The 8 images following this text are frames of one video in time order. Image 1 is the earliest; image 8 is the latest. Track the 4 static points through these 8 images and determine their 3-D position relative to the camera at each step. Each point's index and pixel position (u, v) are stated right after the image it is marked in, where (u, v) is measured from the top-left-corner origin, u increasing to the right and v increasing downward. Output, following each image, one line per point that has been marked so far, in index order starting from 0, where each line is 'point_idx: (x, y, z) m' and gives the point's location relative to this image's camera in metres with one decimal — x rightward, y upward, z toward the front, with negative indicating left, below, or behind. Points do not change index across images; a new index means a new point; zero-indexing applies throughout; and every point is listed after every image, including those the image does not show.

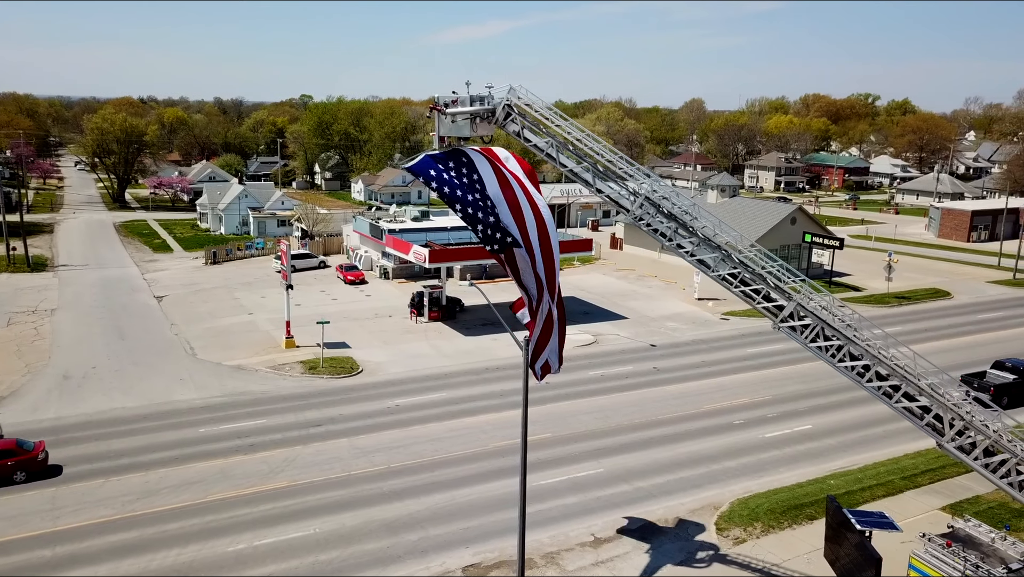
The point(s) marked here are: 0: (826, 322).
0: (+5.9, -0.6, +14.6) m
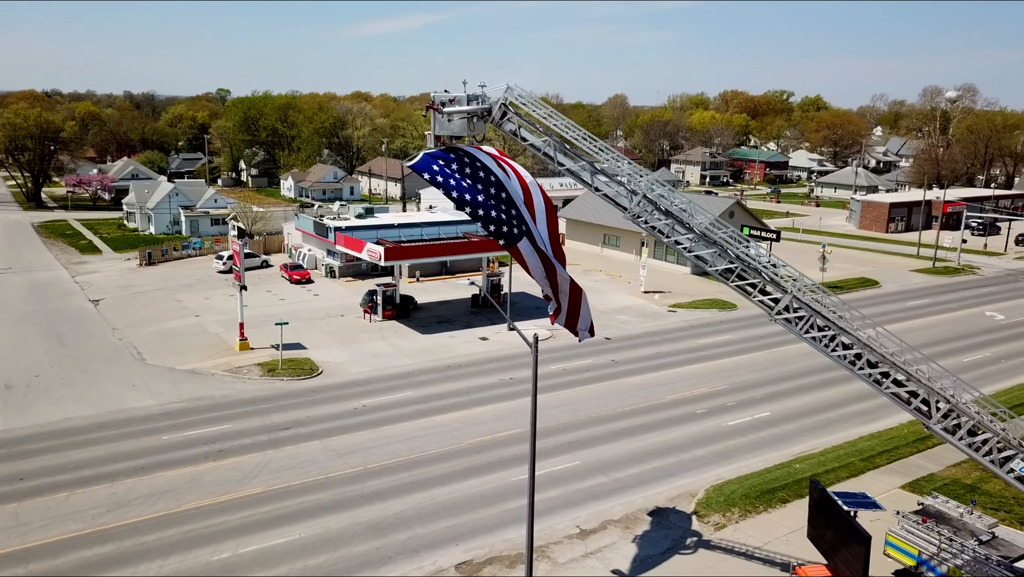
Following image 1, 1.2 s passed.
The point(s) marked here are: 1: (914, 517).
0: (+6.0, -0.5, +15.3) m
1: (+9.2, -5.1, +18.2) m
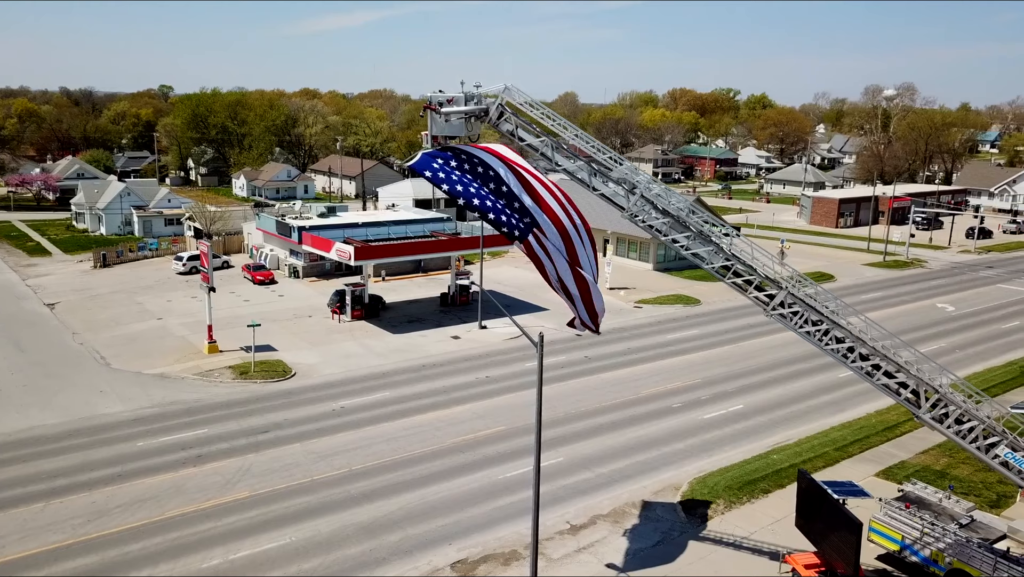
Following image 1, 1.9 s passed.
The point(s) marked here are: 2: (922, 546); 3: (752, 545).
0: (+6.0, -0.4, +15.8) m
1: (+9.1, -5.0, +18.9) m
2: (+8.9, -5.6, +17.7) m
3: (+5.8, -6.2, +19.7) m
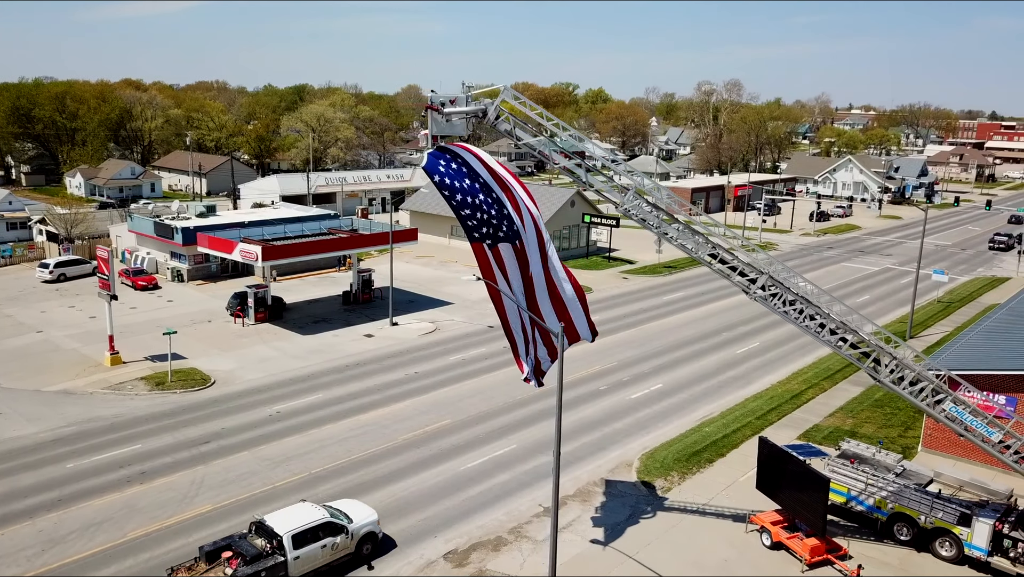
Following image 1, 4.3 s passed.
0: (+6.1, -0.1, +17.6) m
1: (+8.6, -4.5, +21.3) m
2: (+8.8, -5.1, +20.1) m
3: (+5.4, -5.8, +21.4) m
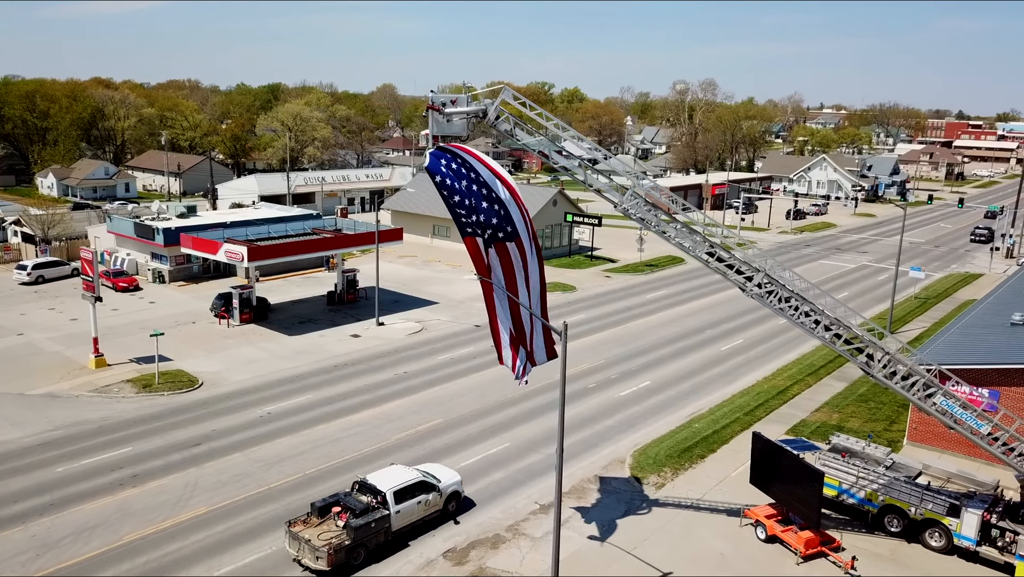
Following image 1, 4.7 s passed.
0: (+6.0, 0.0, +17.9) m
1: (+8.5, -4.4, +21.7) m
2: (+8.7, -5.1, +20.5) m
3: (+5.3, -5.8, +21.7) m
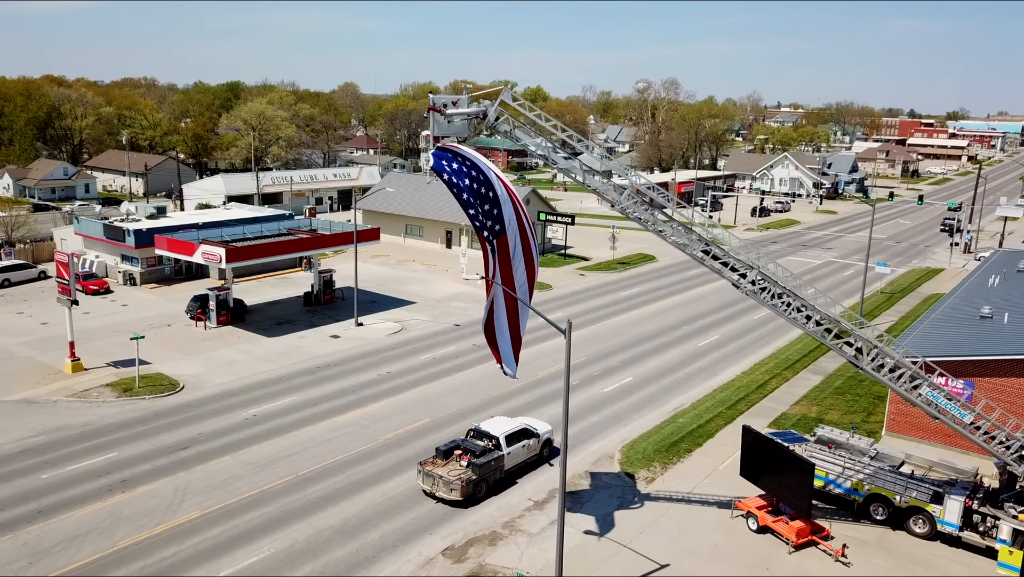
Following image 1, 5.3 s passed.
0: (+6.0, +0.1, +18.3) m
1: (+8.4, -4.3, +22.2) m
2: (+8.6, -4.9, +21.1) m
3: (+5.1, -5.7, +22.1) m
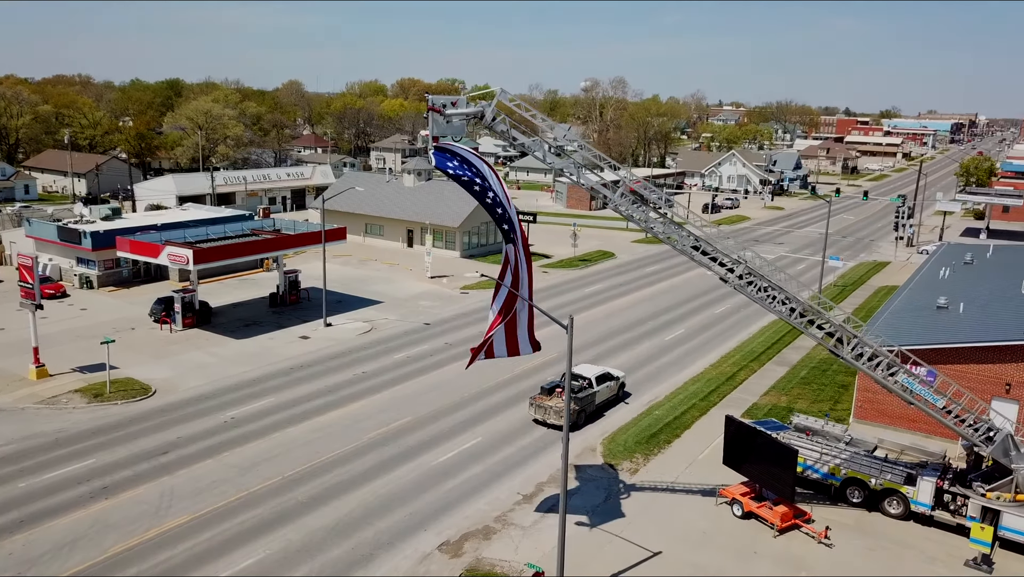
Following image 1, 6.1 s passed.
0: (+5.9, +0.2, +19.0) m
1: (+8.0, -4.1, +23.1) m
2: (+8.4, -4.8, +21.9) m
3: (+4.8, -5.6, +22.8) m
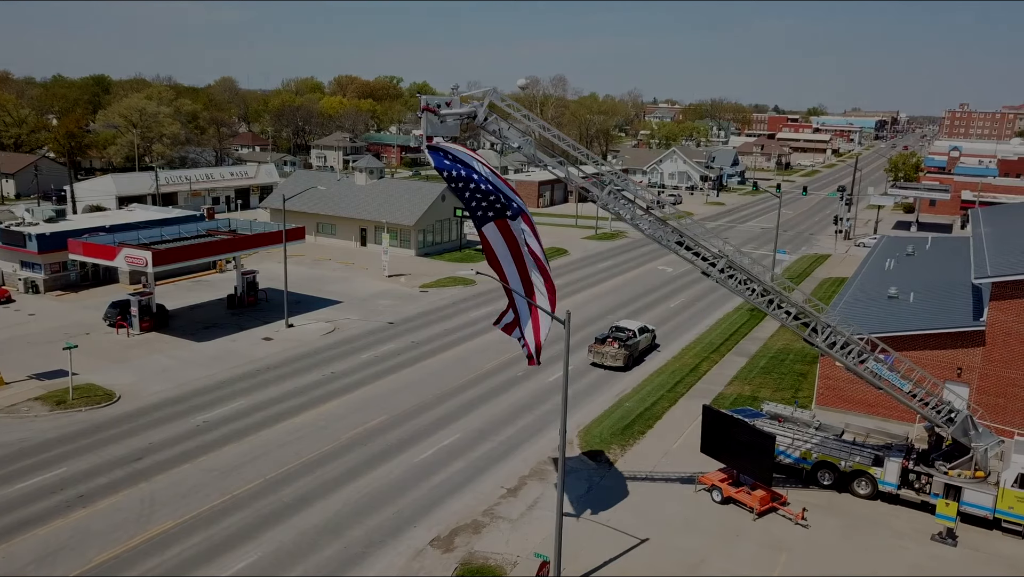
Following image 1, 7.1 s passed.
0: (+5.6, +0.4, +19.8) m
1: (+7.5, -3.9, +24.0) m
2: (+7.9, -4.5, +22.9) m
3: (+4.3, -5.4, +23.5) m
